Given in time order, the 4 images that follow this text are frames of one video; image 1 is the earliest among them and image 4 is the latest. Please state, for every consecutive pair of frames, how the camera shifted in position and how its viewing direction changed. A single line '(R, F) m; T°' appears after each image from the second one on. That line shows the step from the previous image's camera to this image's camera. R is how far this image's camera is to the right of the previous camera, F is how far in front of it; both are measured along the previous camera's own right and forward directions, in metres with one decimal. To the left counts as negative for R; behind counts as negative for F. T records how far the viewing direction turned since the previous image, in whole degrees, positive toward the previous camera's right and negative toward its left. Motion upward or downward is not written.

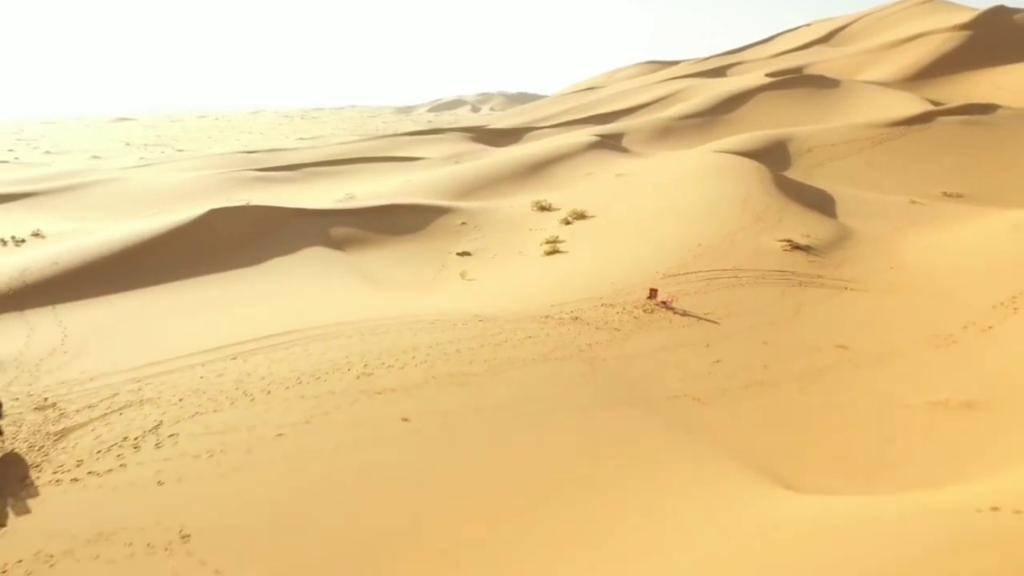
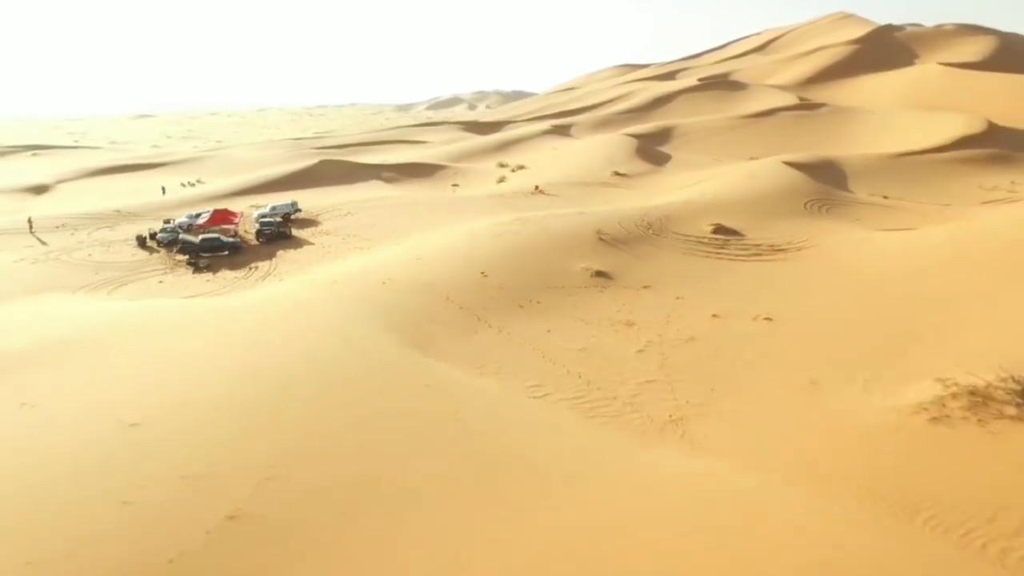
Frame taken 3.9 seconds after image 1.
(+1.0, -11.9) m; 0°
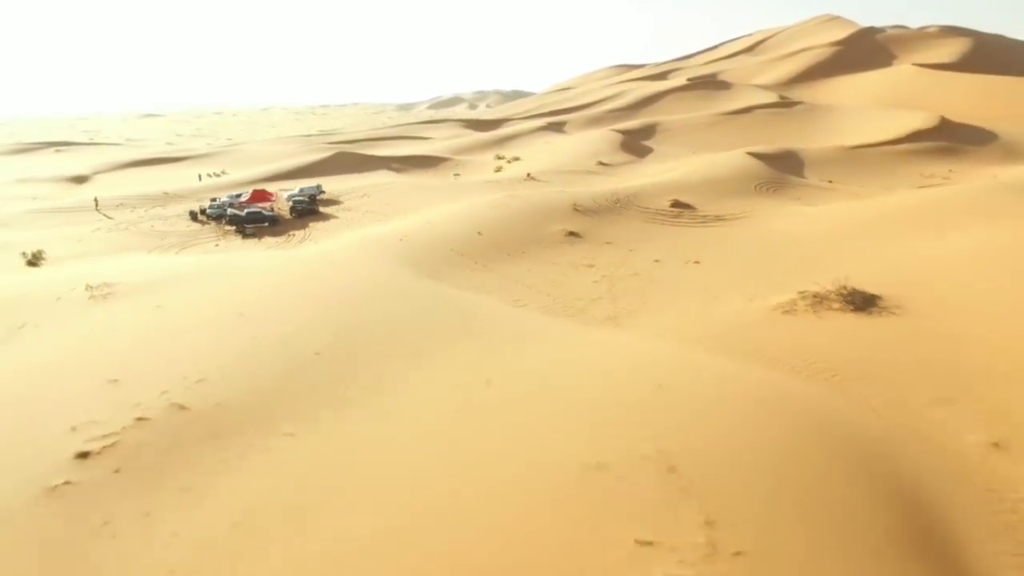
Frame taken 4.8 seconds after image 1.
(+0.2, -2.9) m; 0°
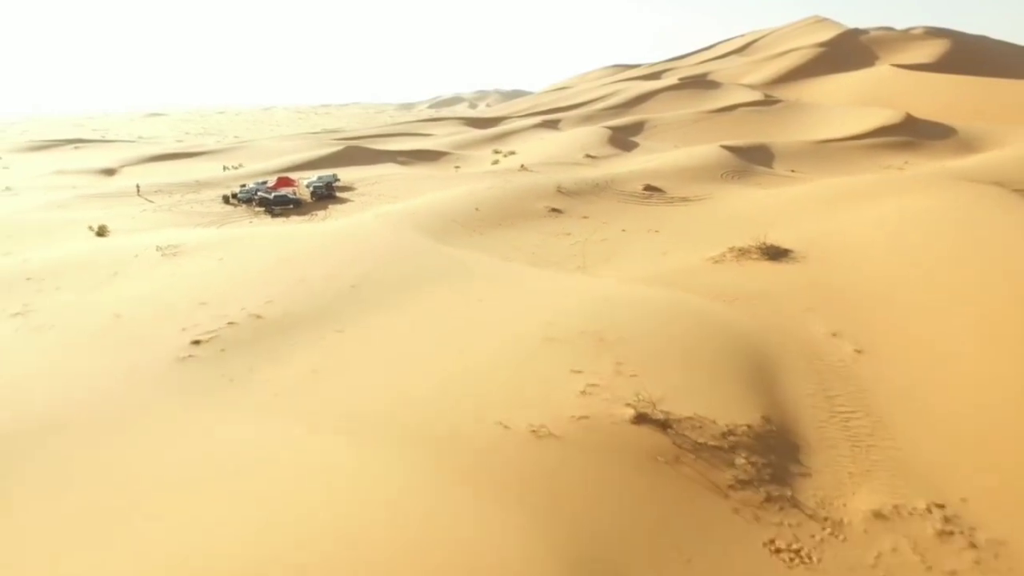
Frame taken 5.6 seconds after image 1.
(+0.2, -2.5) m; 0°
